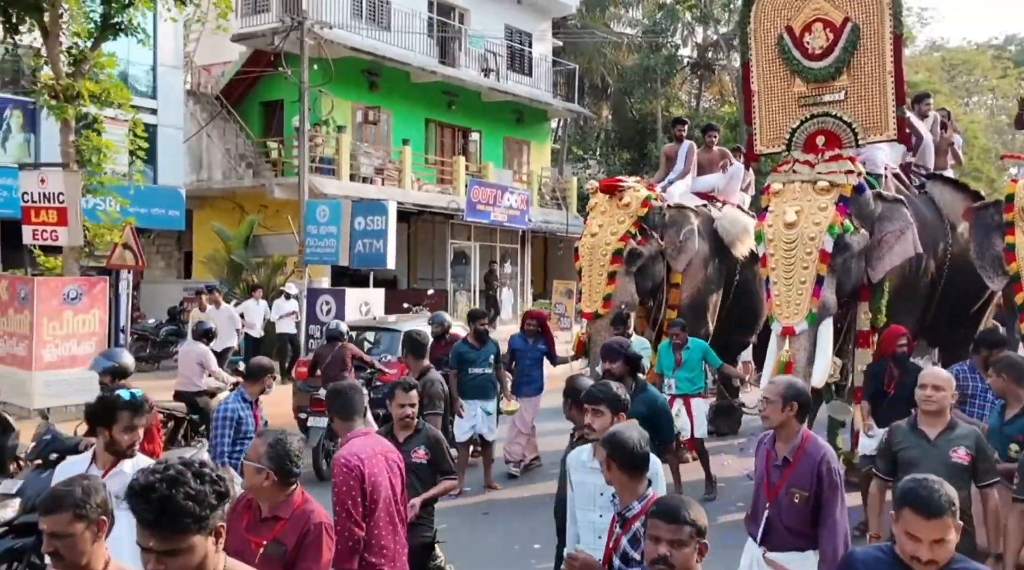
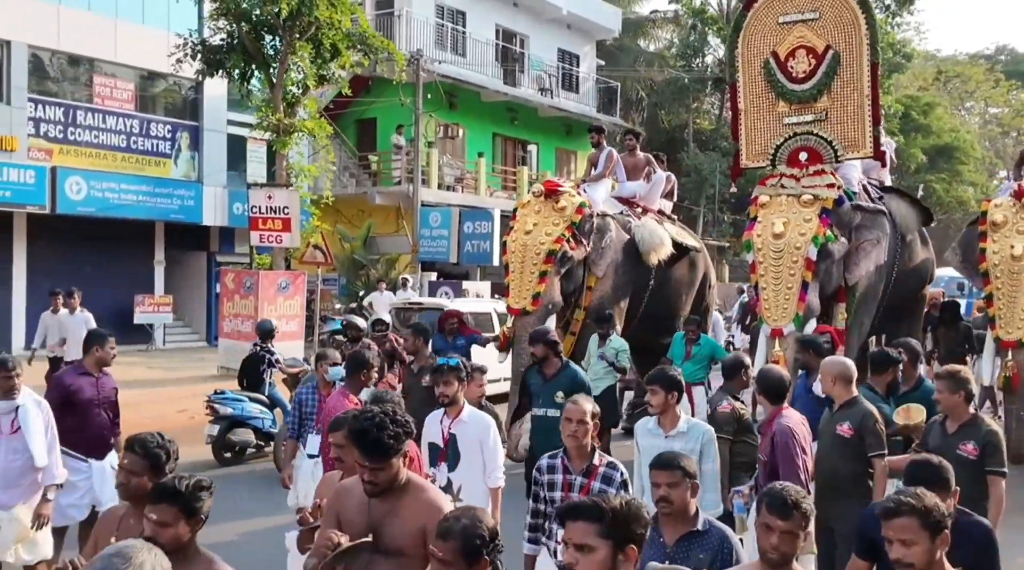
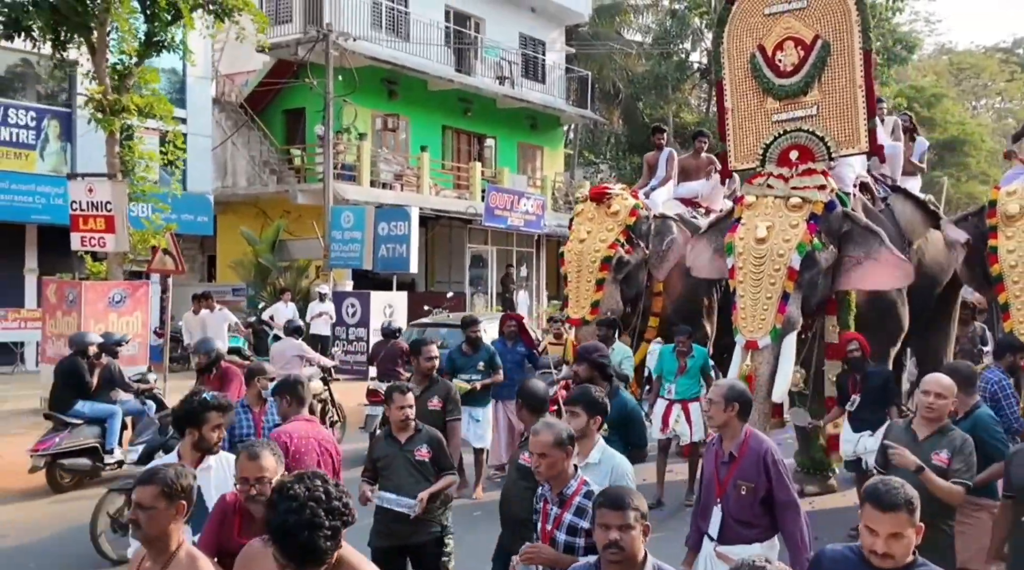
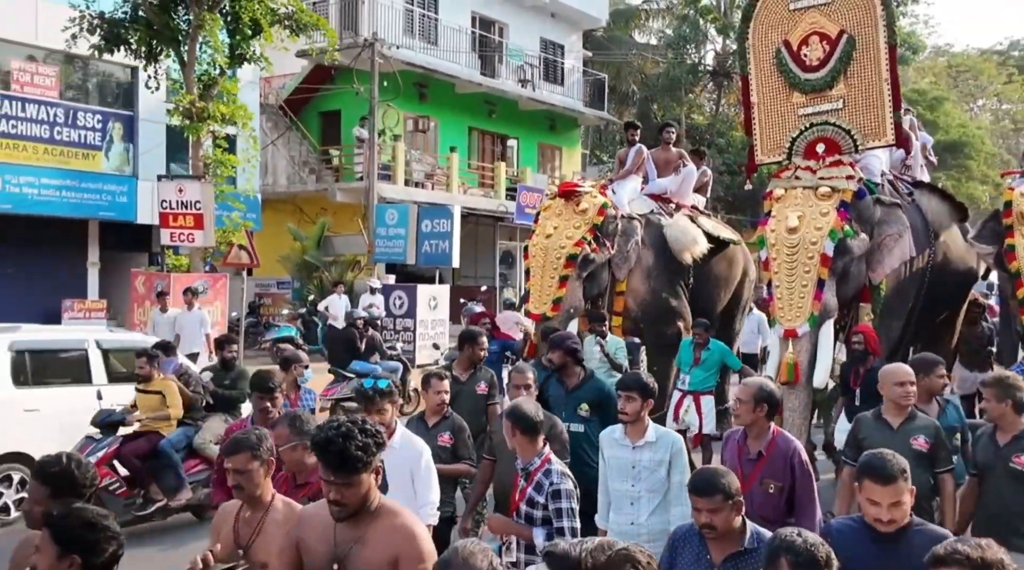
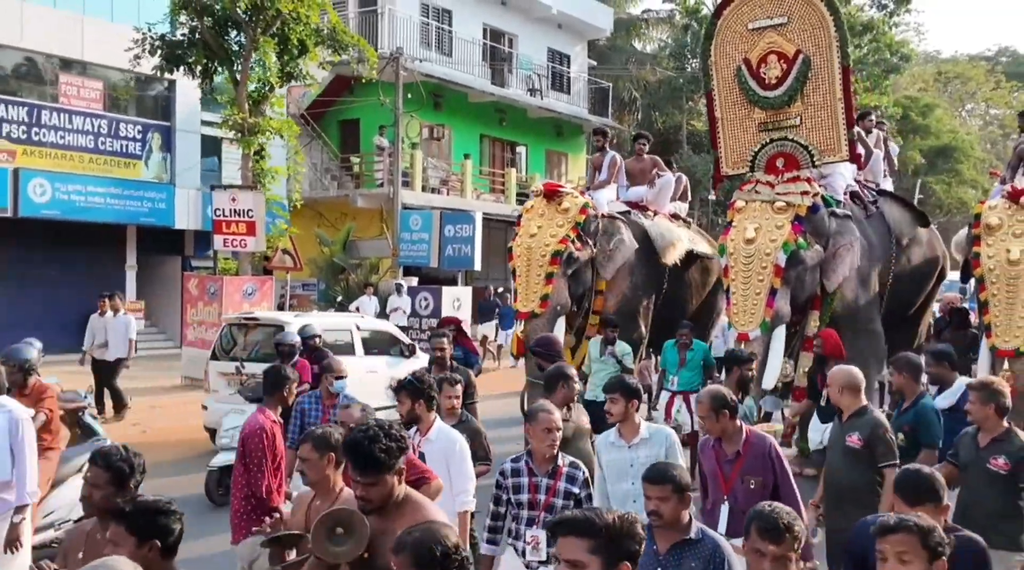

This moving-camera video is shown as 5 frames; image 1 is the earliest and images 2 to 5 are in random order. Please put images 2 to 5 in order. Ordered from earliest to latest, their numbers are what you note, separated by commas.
3, 4, 5, 2
